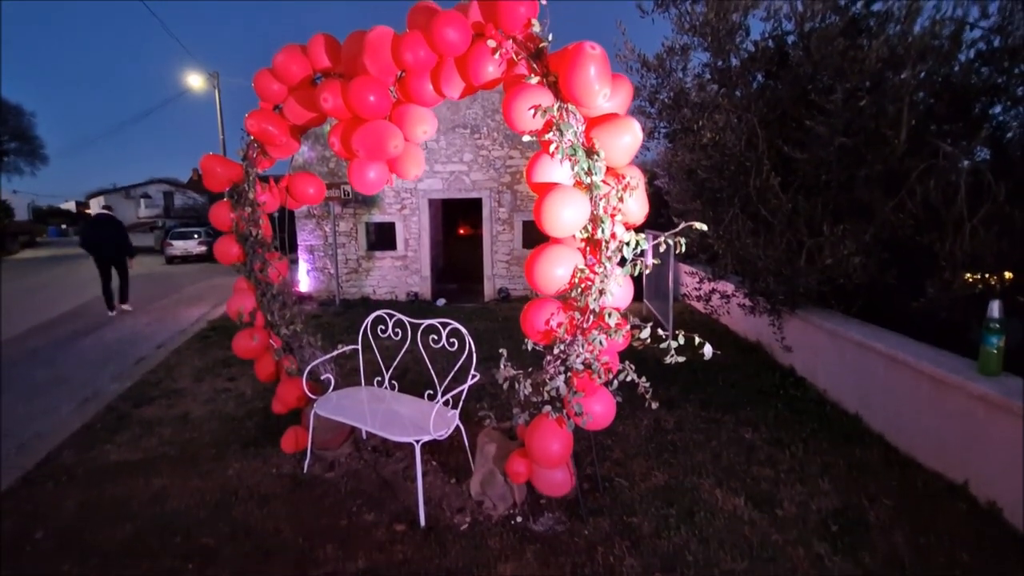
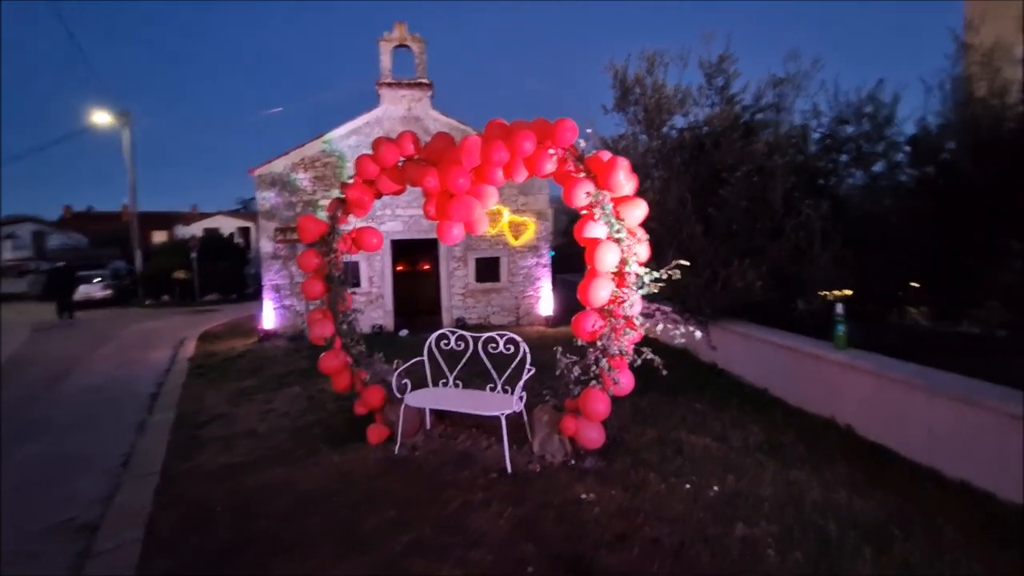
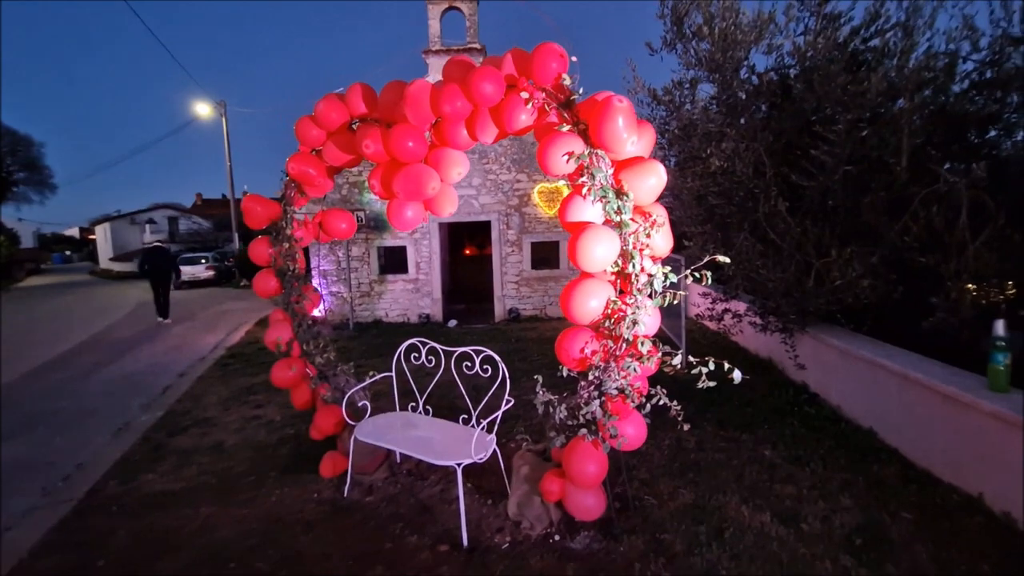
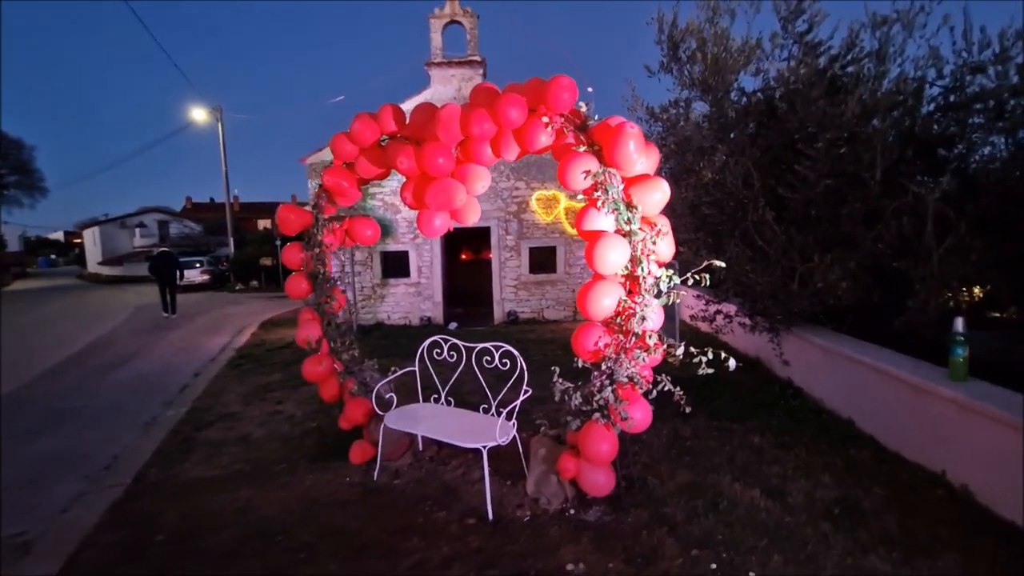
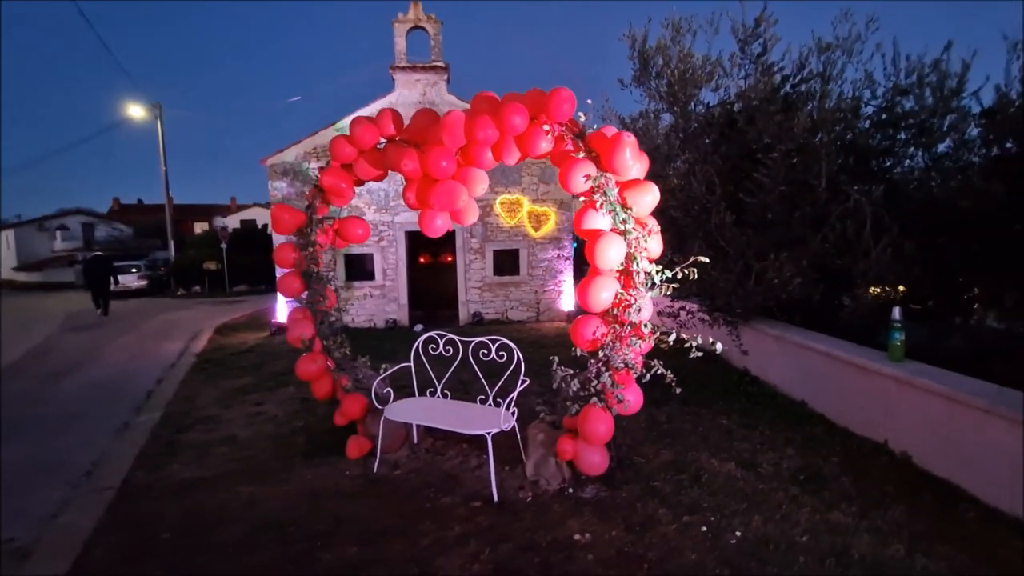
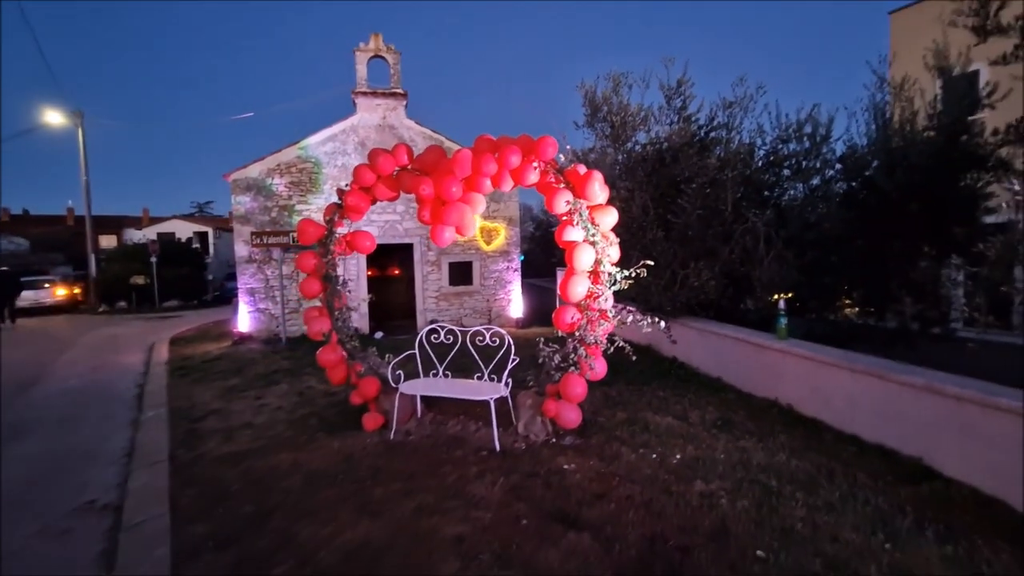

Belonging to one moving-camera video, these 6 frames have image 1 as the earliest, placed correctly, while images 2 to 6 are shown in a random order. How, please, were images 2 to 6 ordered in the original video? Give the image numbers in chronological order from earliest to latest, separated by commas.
3, 4, 5, 2, 6
